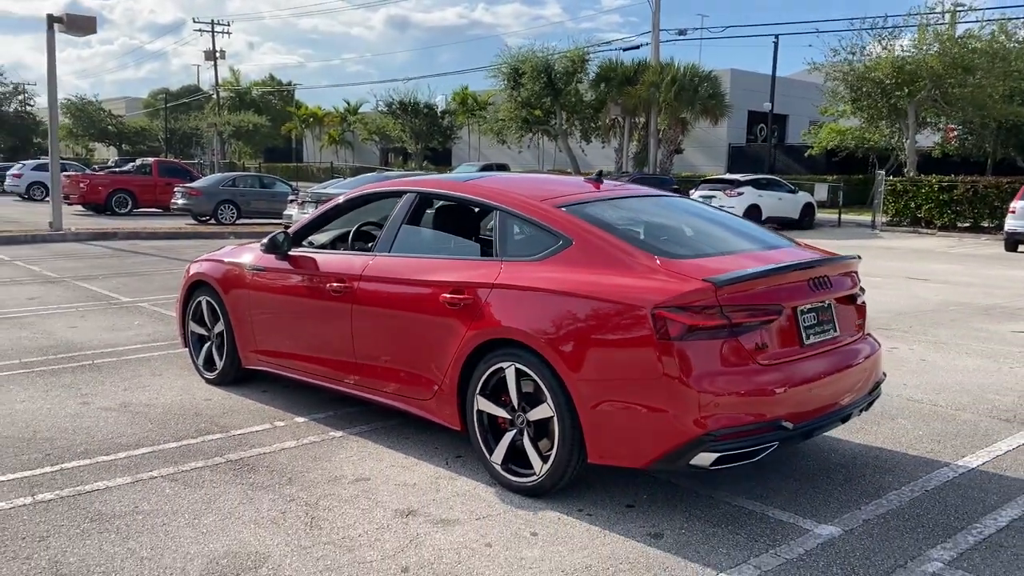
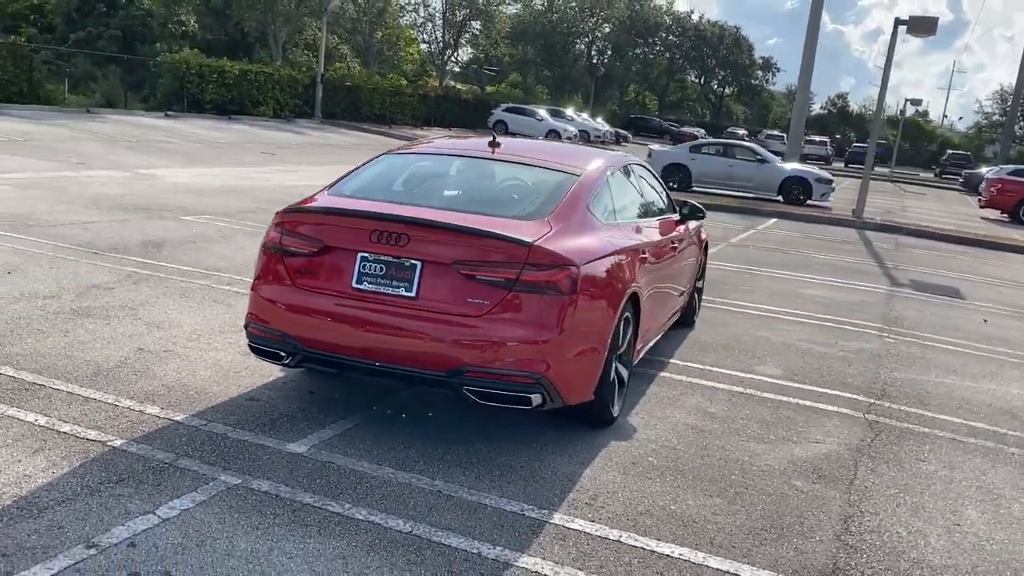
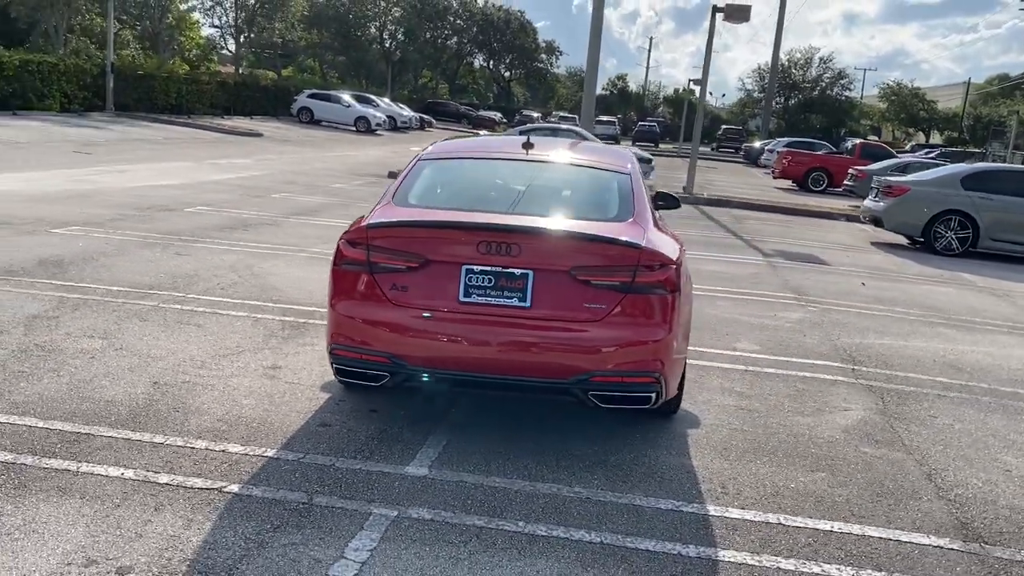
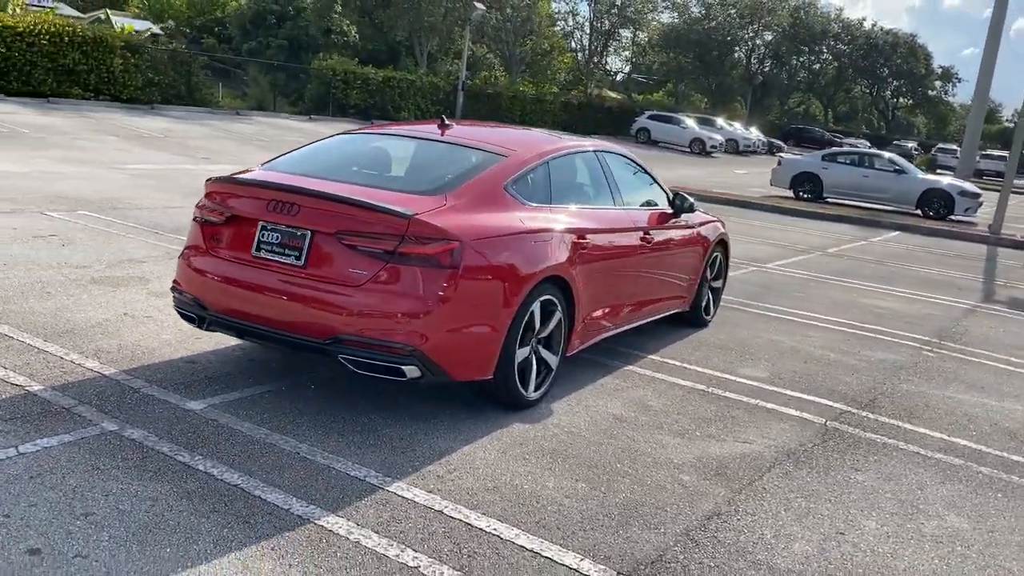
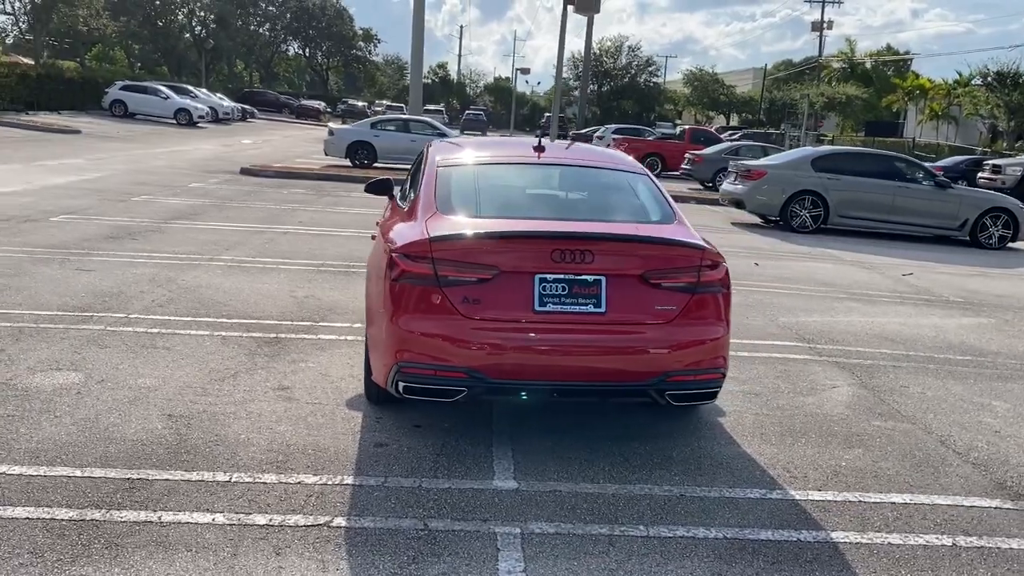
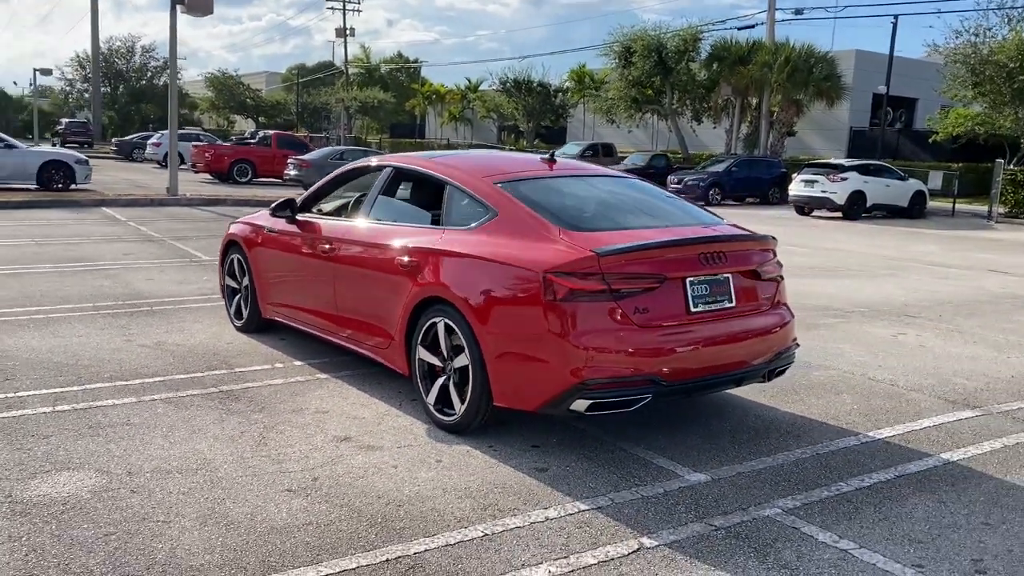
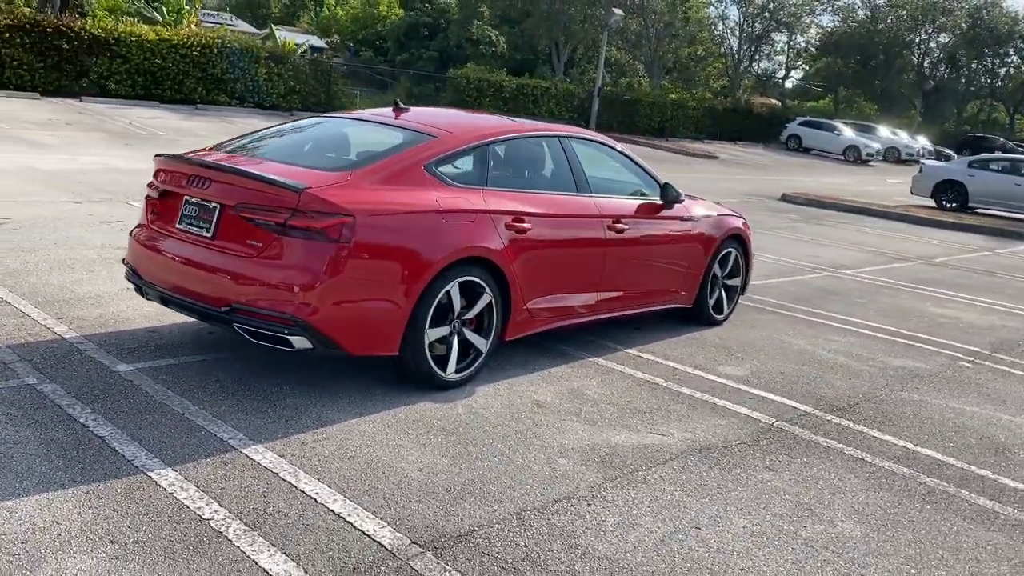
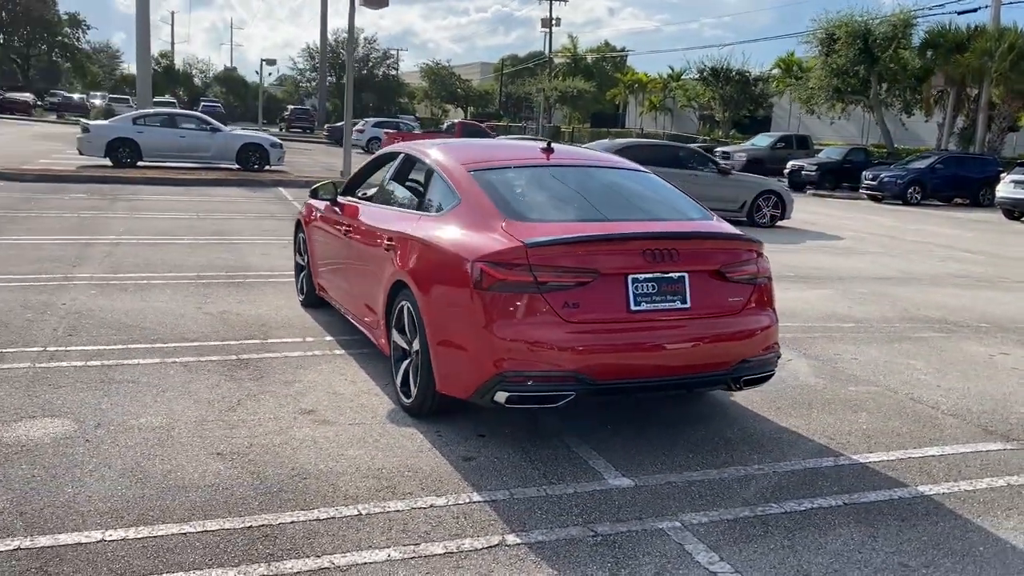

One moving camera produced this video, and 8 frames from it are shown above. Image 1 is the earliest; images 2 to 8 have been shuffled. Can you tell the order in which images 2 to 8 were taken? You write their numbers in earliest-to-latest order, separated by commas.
6, 8, 5, 3, 2, 4, 7
